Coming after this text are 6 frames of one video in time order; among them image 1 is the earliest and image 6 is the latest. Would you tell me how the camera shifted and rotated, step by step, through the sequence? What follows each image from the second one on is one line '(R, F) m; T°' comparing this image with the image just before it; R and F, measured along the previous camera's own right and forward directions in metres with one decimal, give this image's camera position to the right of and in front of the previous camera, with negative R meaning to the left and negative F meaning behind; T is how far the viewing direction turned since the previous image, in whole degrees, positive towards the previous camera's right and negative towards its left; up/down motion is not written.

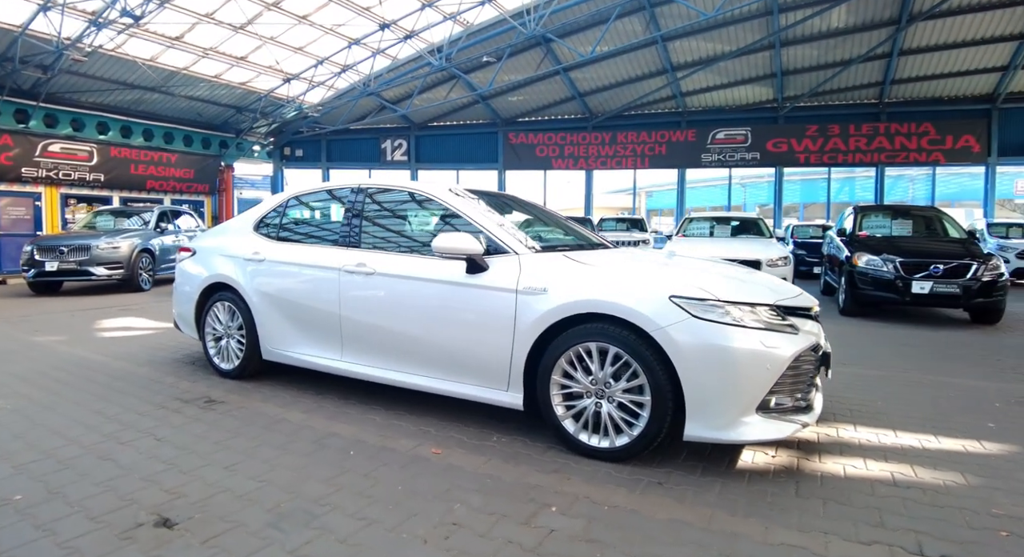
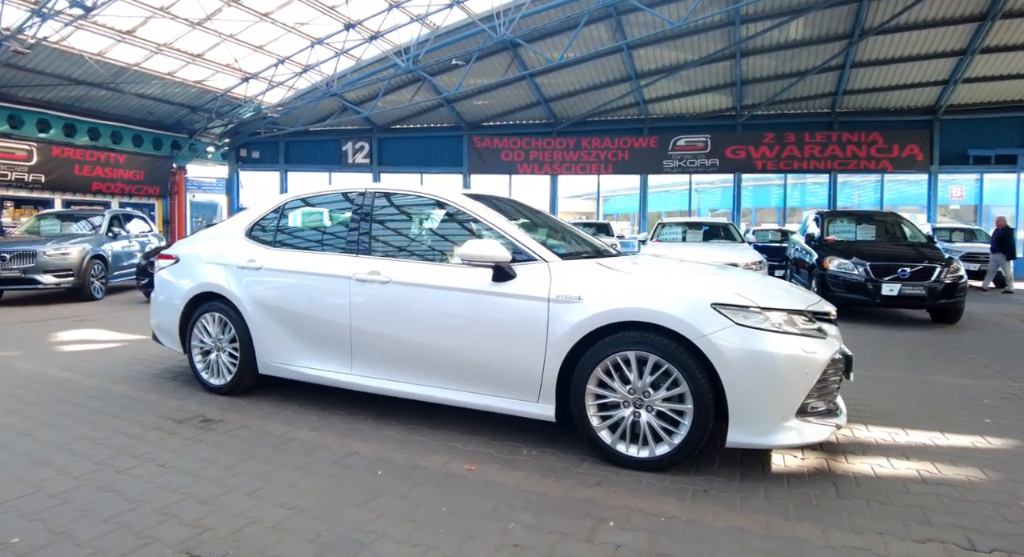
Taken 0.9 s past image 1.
(-0.5, +0.1) m; +5°
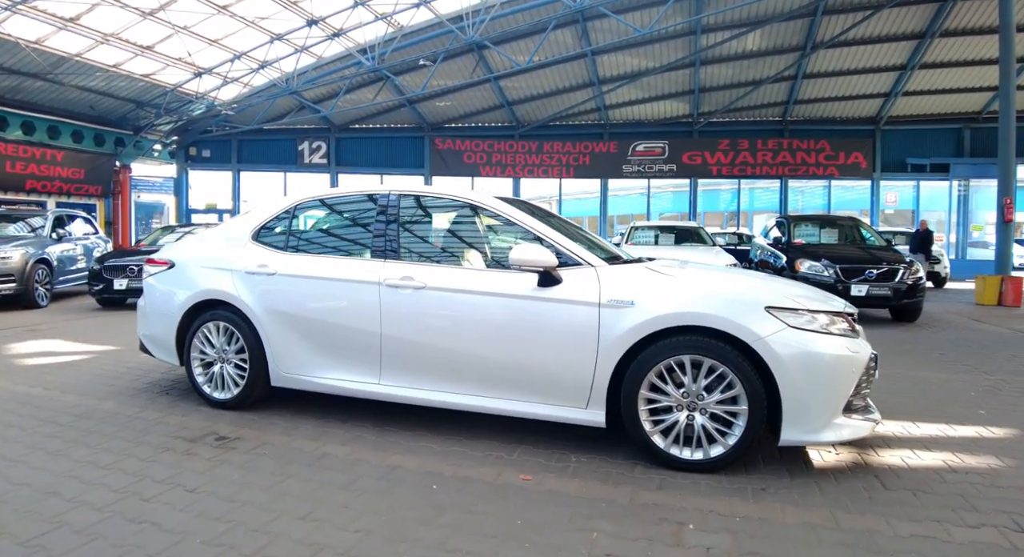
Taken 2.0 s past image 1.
(-0.6, +0.1) m; +6°
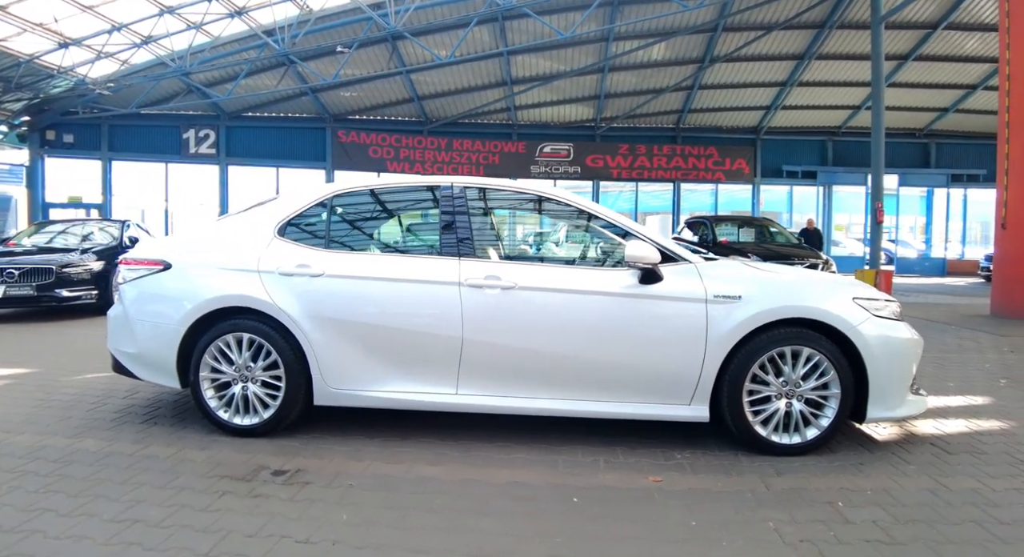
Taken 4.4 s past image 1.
(-1.3, +0.3) m; +13°
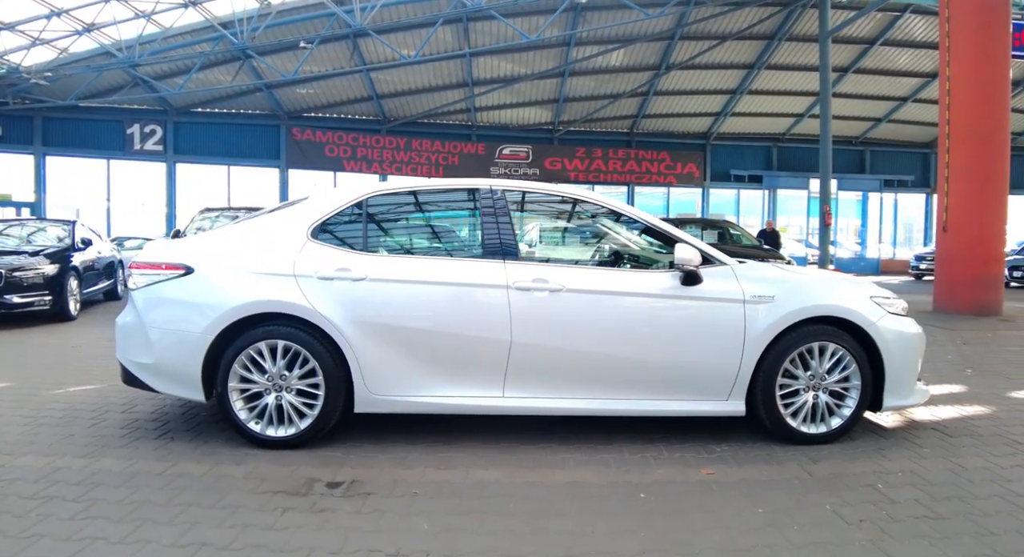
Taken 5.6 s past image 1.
(-0.6, 0.0) m; +6°
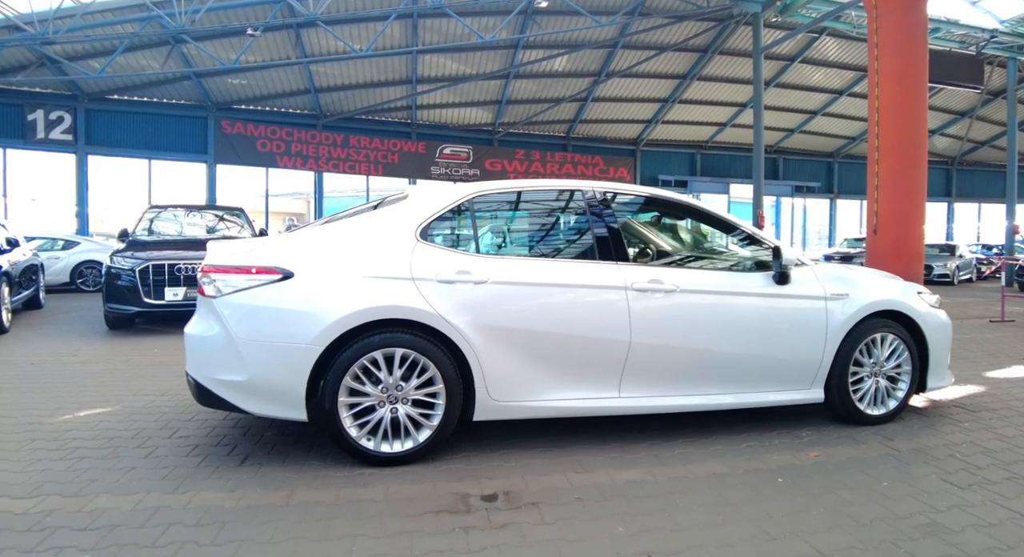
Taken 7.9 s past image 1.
(-1.3, +0.1) m; +10°
